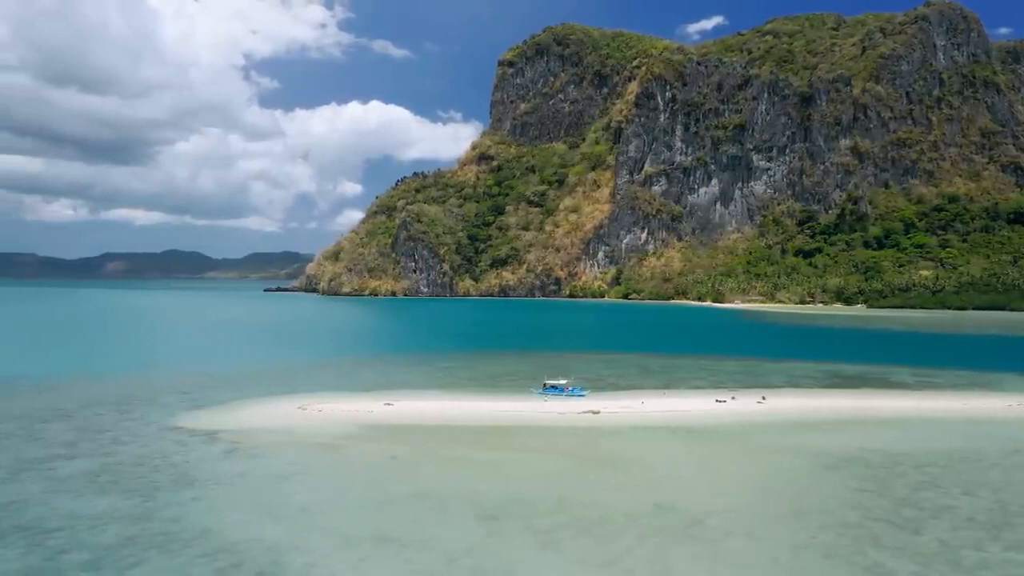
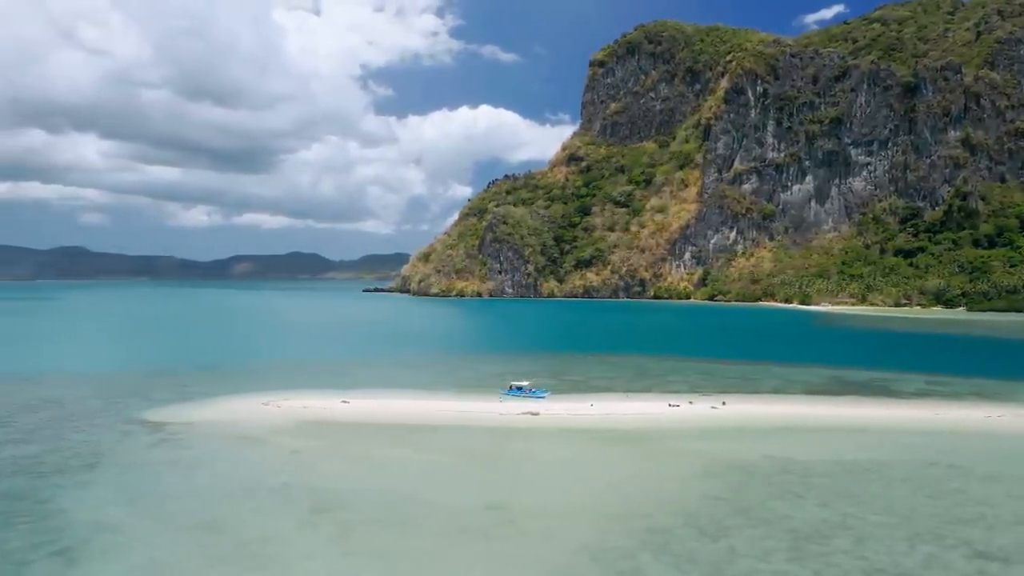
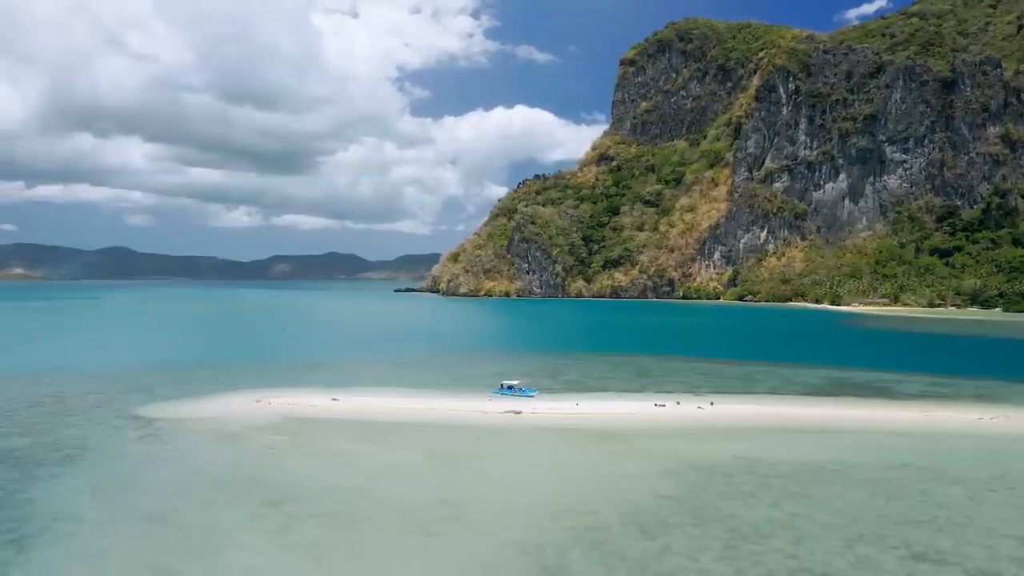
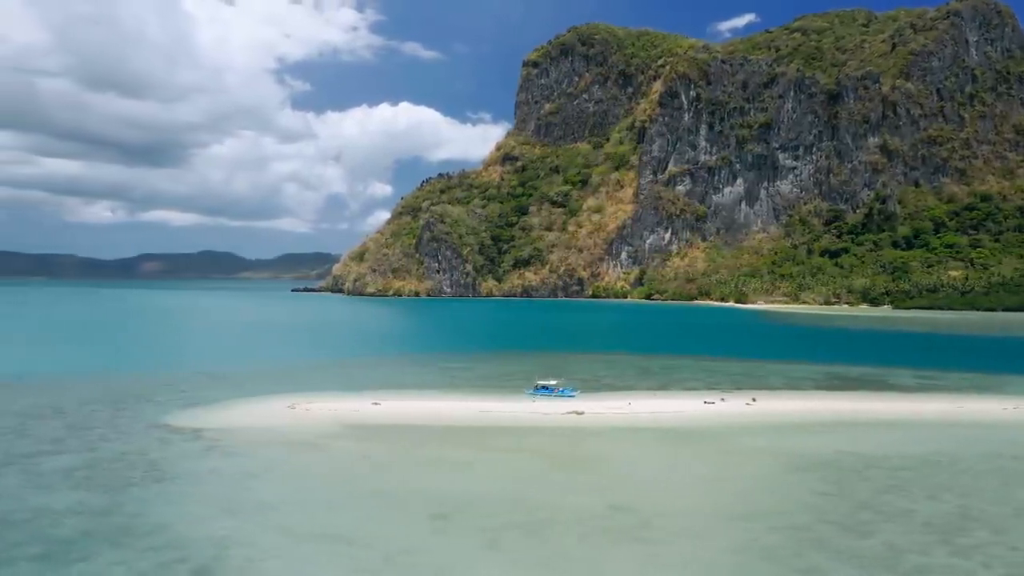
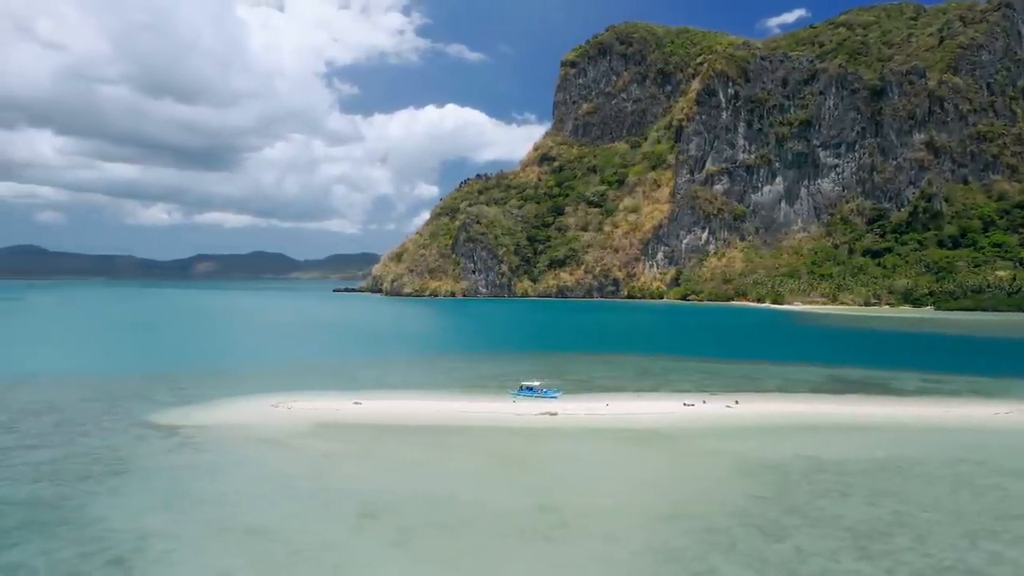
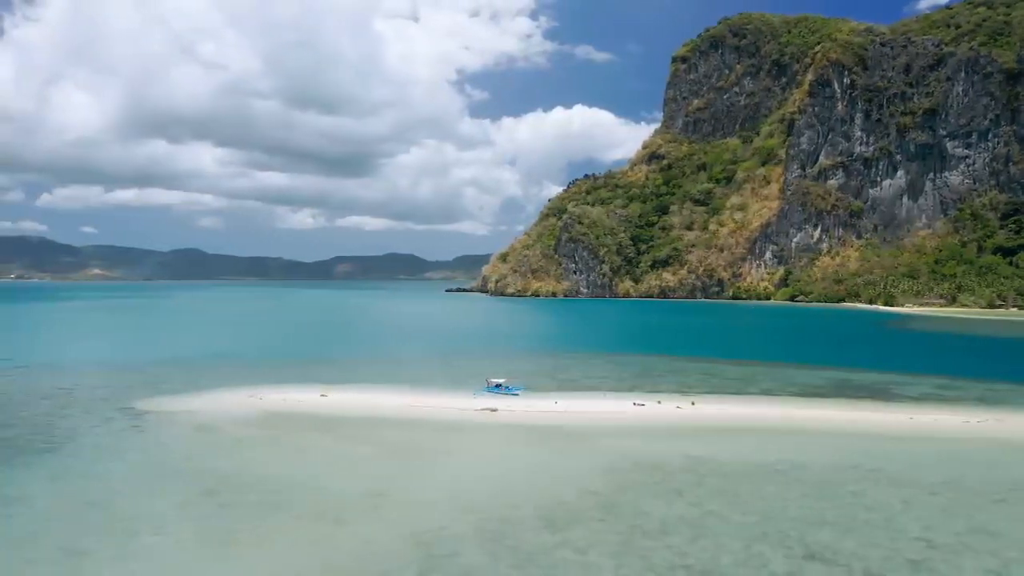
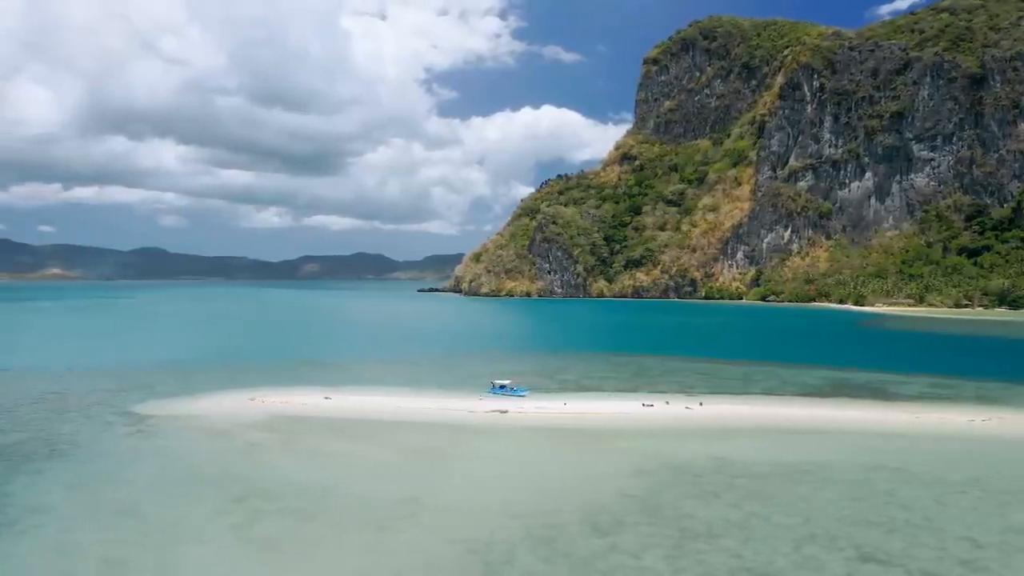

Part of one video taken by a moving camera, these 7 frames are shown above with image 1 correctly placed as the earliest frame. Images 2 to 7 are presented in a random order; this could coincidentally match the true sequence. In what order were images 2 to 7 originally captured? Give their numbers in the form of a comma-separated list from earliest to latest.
4, 5, 2, 3, 7, 6
